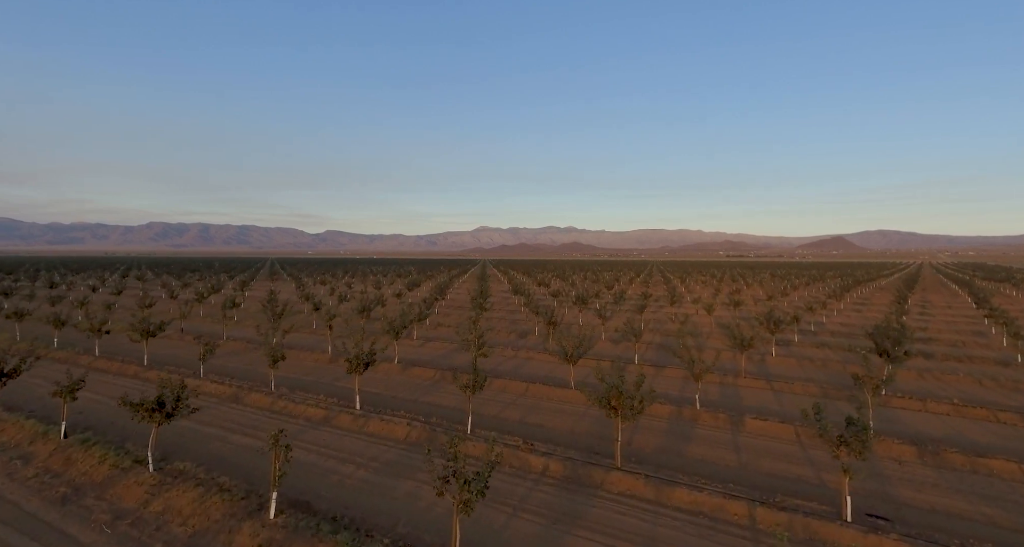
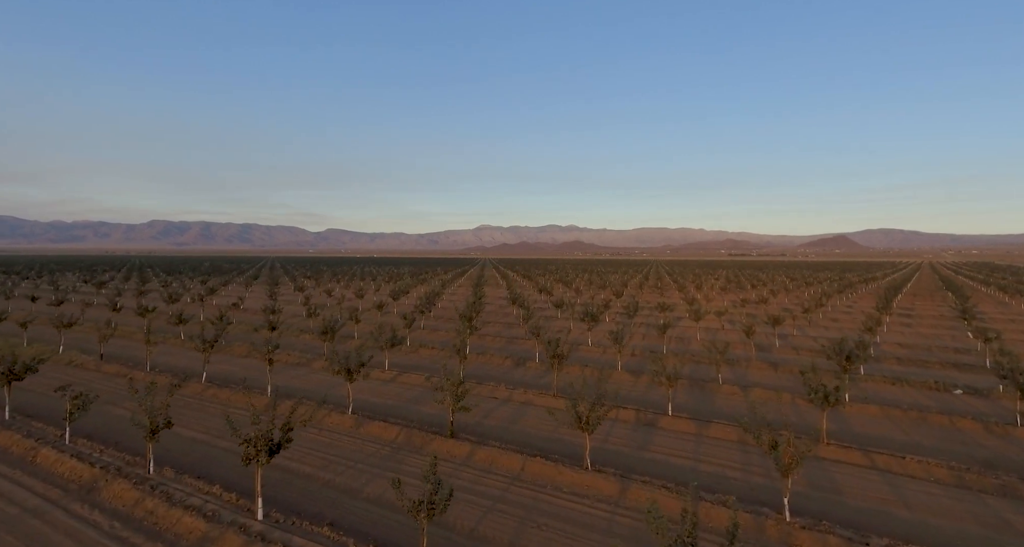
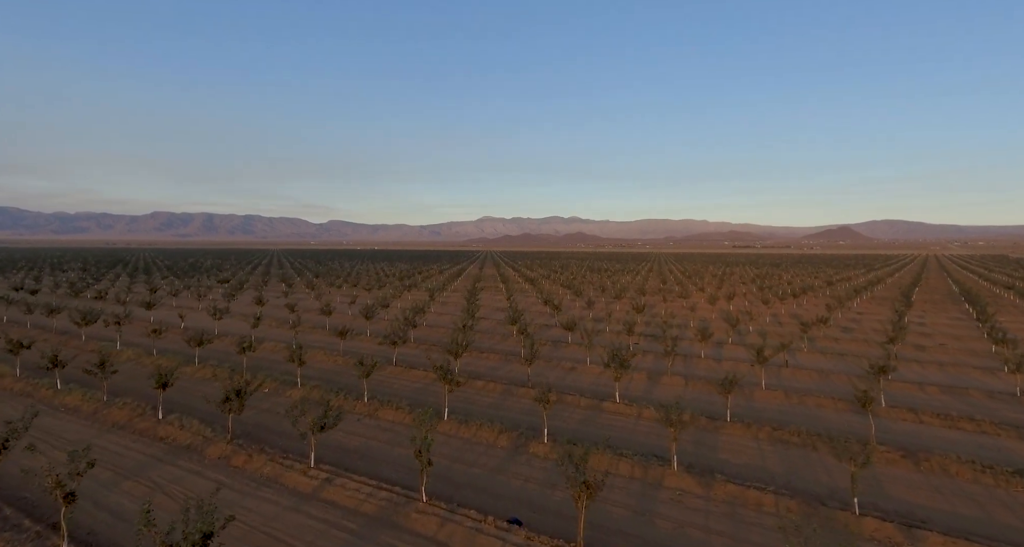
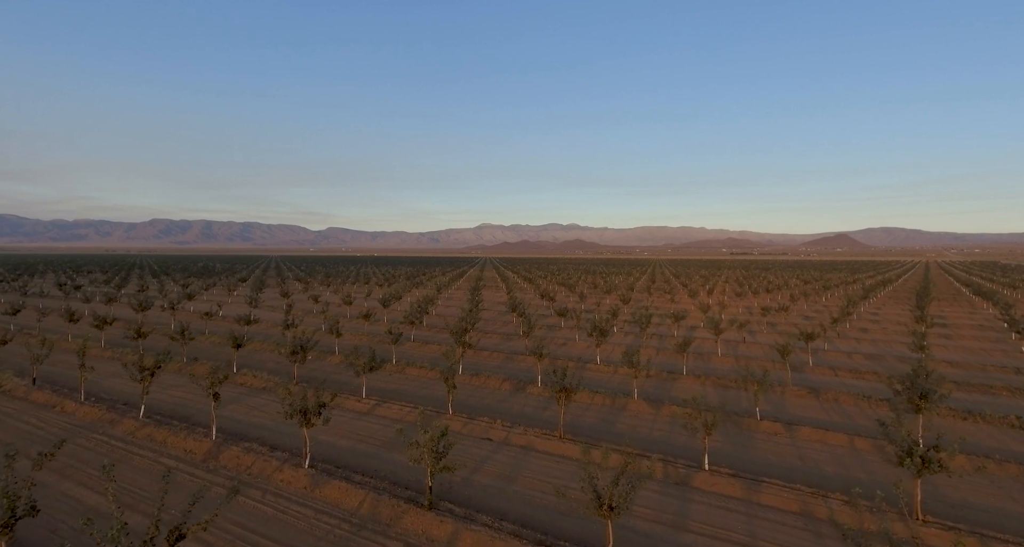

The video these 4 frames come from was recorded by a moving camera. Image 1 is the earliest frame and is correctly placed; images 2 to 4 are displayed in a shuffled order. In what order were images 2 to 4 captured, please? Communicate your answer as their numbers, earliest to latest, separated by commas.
2, 4, 3
